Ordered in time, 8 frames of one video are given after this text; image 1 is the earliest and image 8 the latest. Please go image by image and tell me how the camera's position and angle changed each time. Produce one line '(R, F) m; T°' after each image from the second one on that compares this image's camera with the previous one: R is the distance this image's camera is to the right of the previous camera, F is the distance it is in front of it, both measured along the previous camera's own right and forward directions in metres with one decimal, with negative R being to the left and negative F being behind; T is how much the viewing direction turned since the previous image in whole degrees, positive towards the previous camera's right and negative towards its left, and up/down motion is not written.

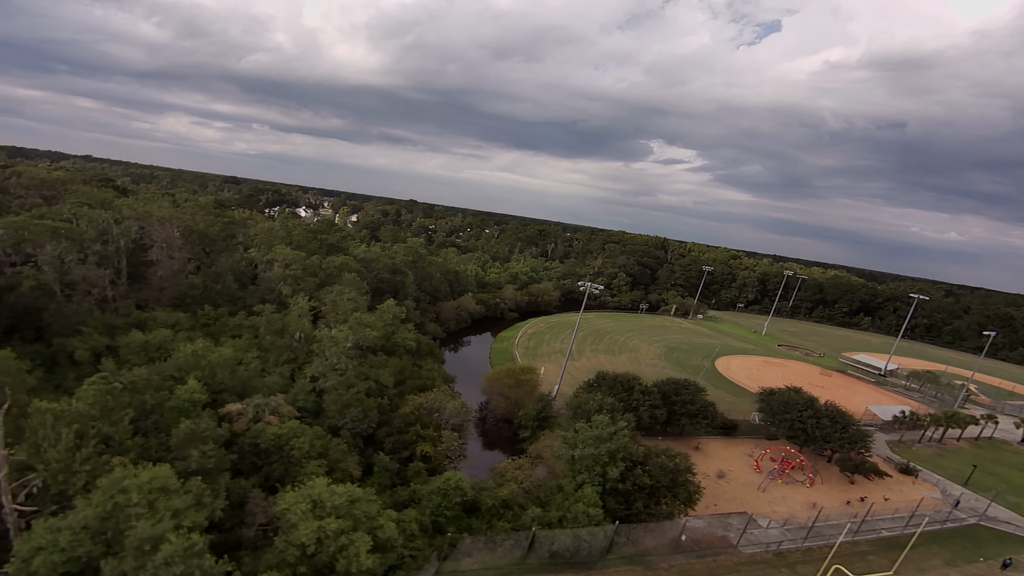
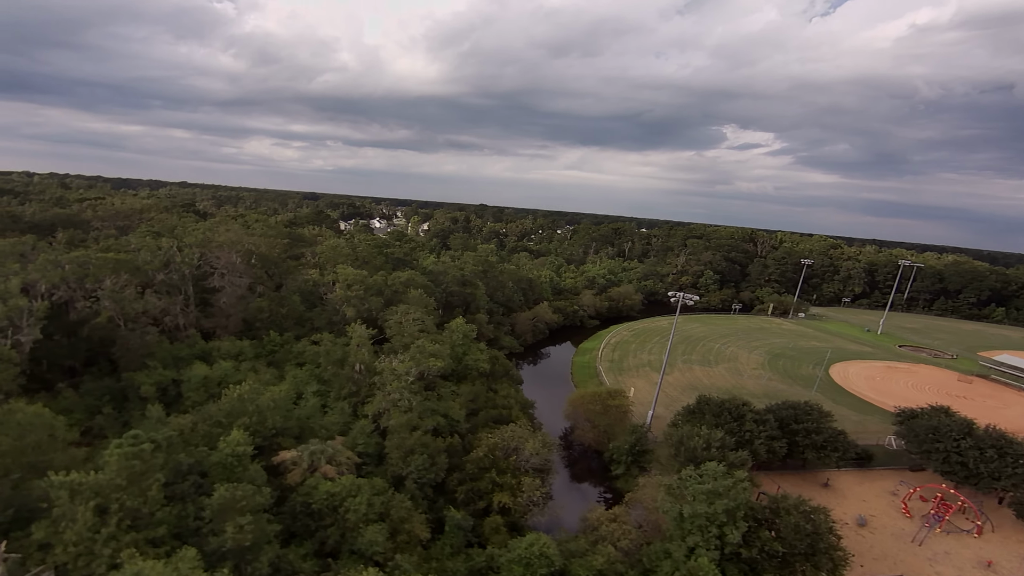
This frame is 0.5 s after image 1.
(-0.4, +4.4) m; -8°
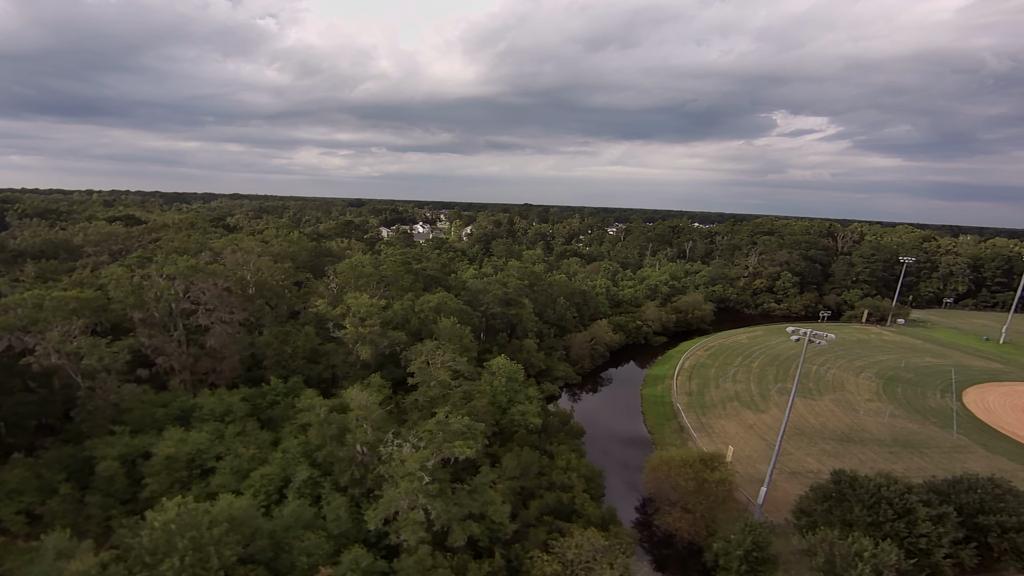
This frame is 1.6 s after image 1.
(-0.4, +8.5) m; -5°
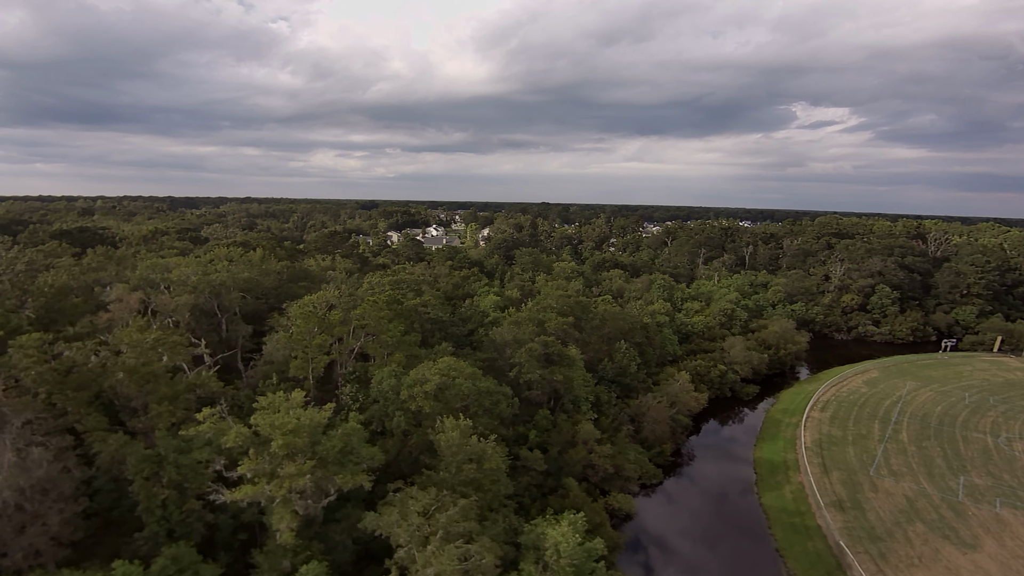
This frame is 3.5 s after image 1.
(-1.4, +15.5) m; -2°
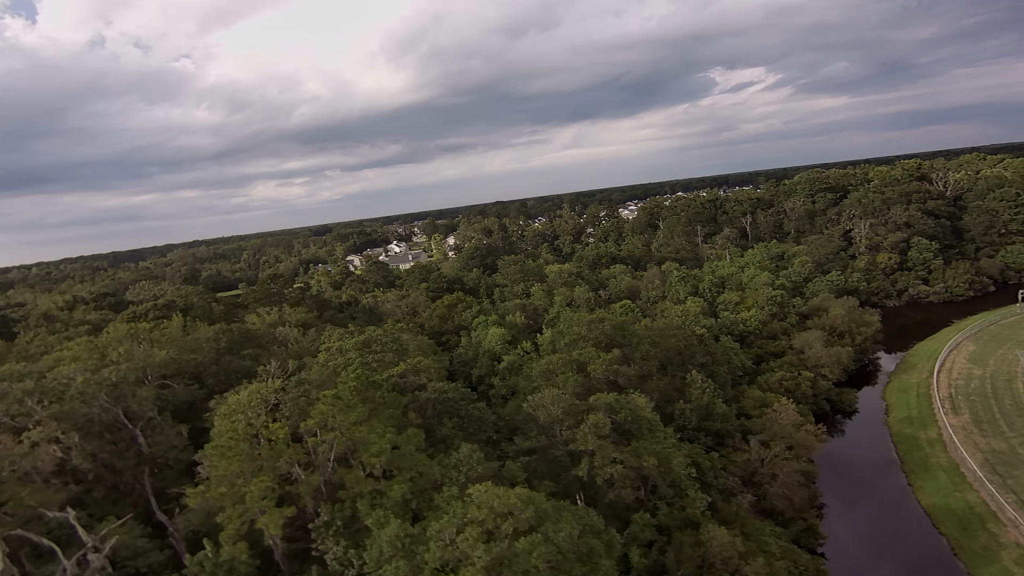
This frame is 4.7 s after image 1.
(-2.2, +10.5) m; +3°
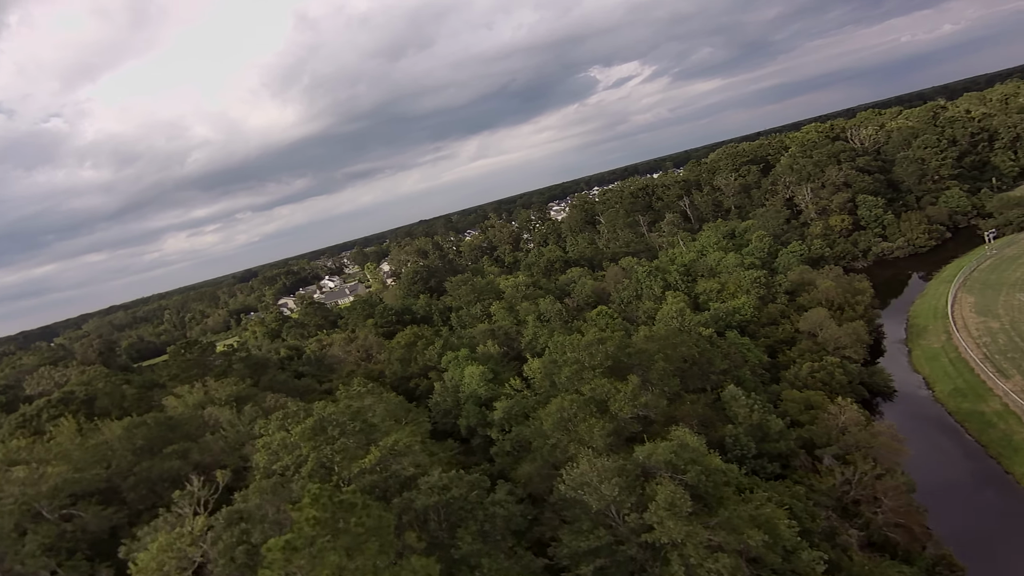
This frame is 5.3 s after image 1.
(-1.8, +5.5) m; +6°
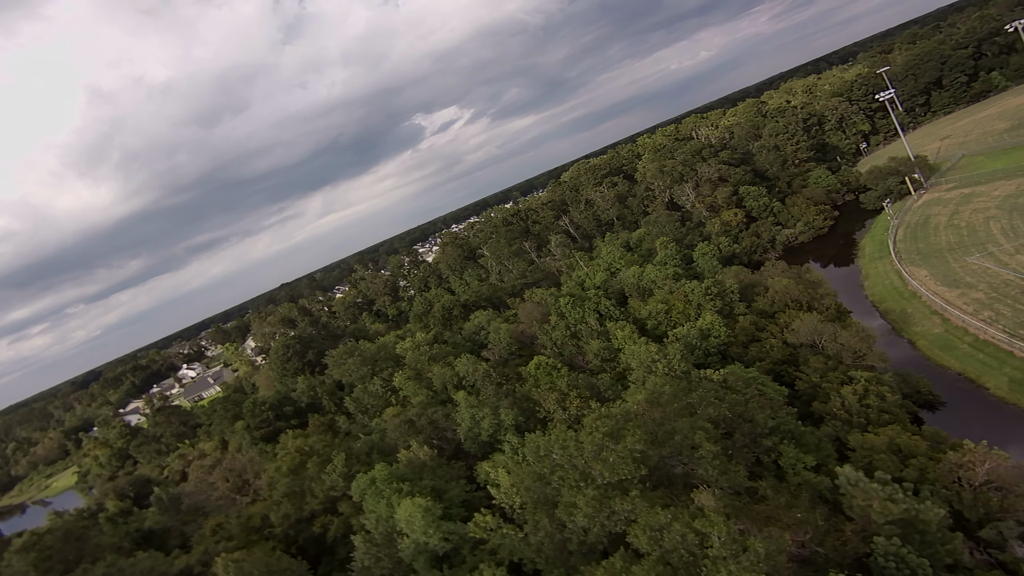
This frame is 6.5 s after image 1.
(-1.8, +9.5) m; +13°
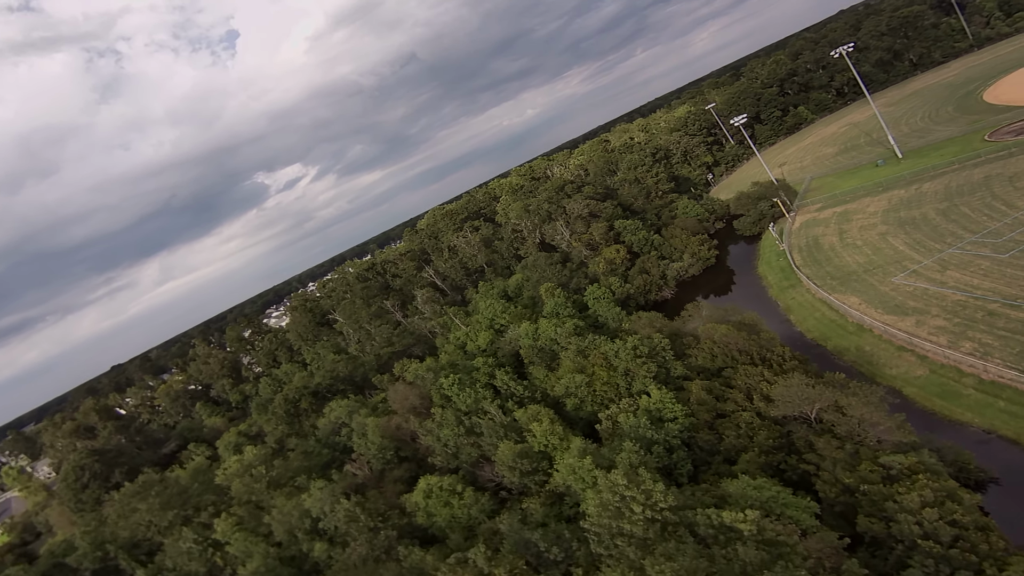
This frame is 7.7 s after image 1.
(+0.1, +9.9) m; +14°
